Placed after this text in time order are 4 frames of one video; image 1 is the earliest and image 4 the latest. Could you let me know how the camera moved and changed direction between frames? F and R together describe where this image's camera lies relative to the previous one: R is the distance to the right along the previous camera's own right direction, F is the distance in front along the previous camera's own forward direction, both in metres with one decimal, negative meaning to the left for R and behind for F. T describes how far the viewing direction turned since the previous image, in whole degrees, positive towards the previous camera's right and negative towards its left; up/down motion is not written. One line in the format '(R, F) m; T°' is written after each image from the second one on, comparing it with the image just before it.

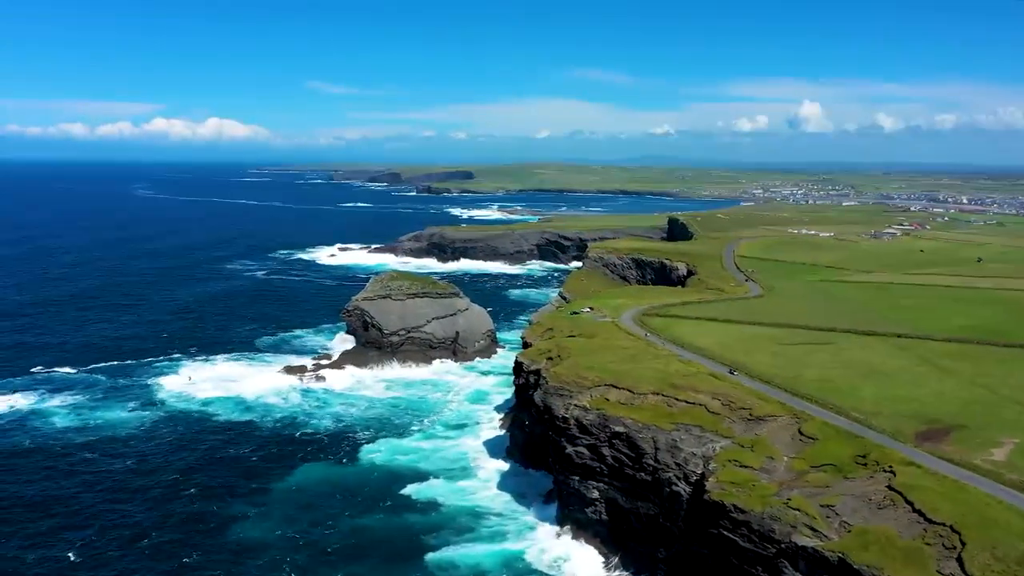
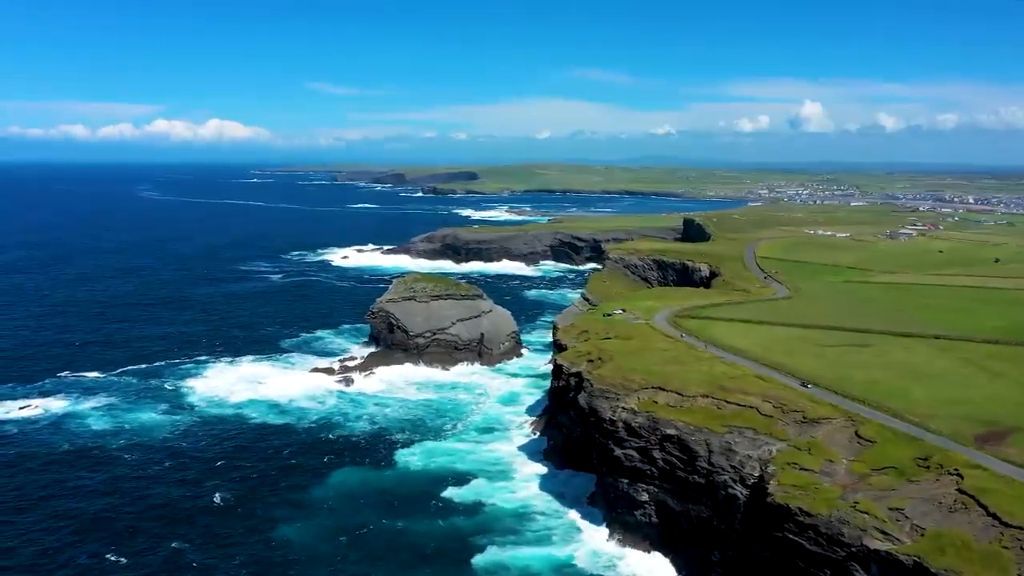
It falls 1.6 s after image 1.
(-2.5, 0.0) m; 0°
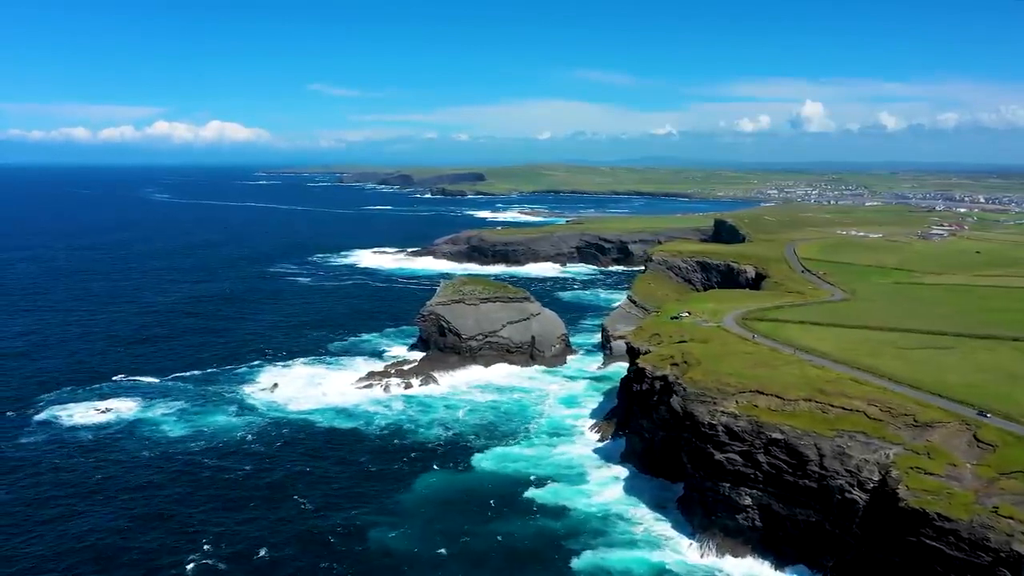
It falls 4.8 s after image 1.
(-5.3, 0.0) m; 0°
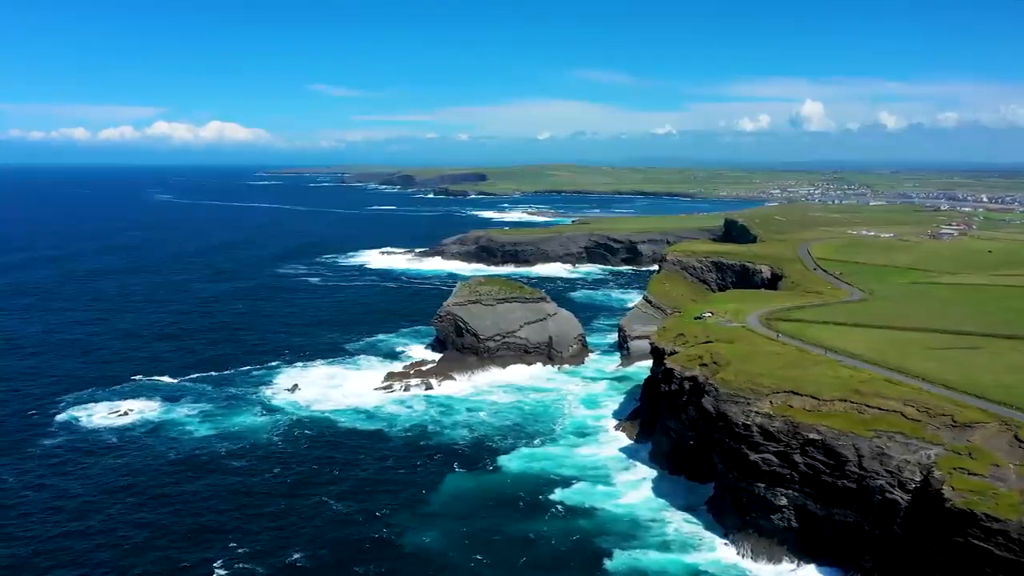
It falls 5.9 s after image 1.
(-1.8, 0.0) m; 0°
